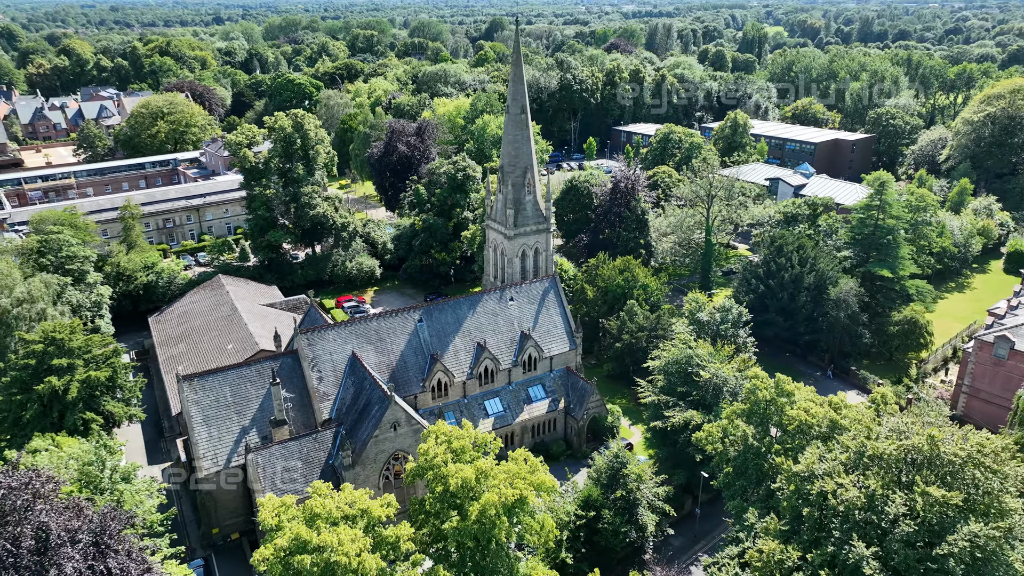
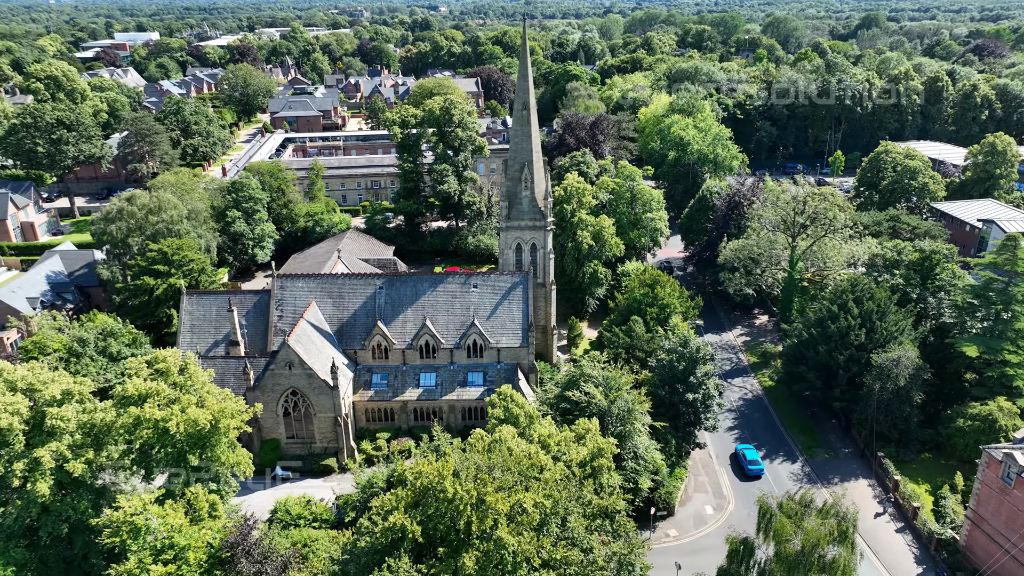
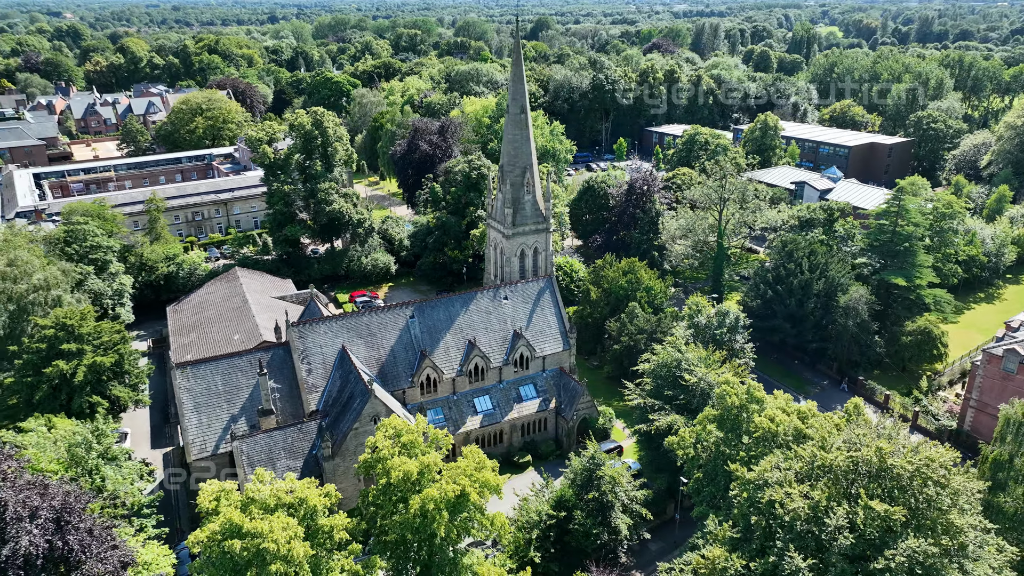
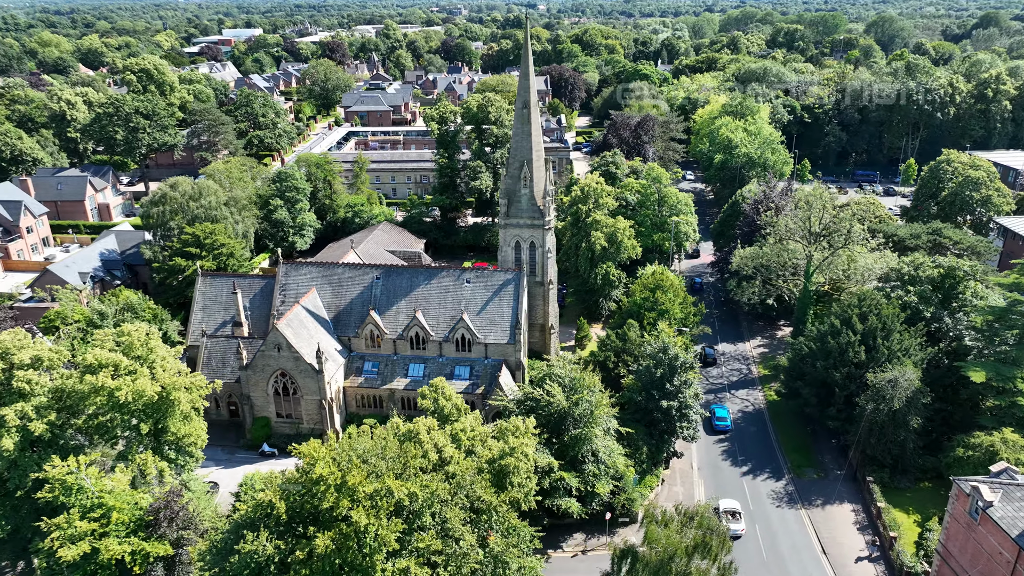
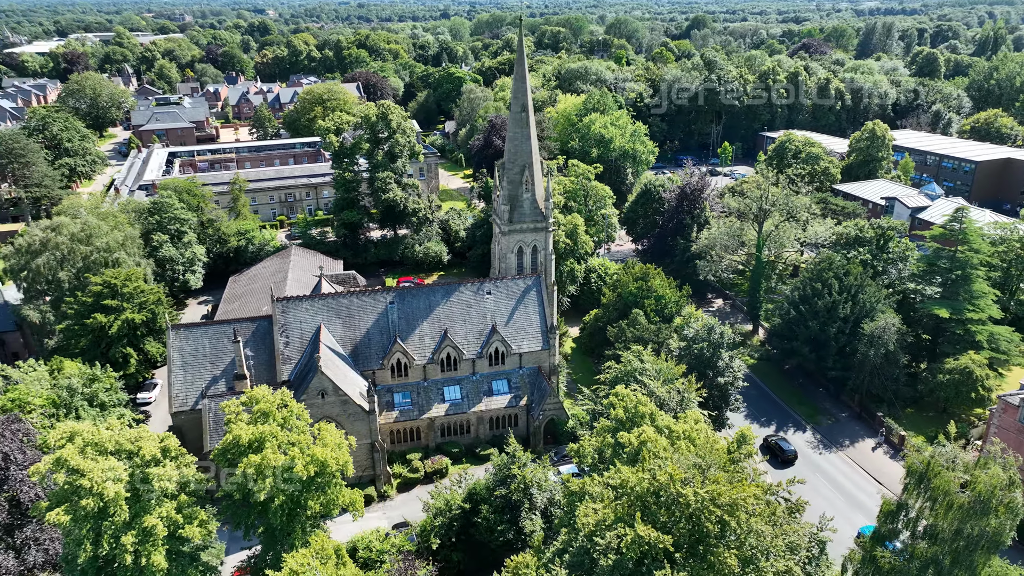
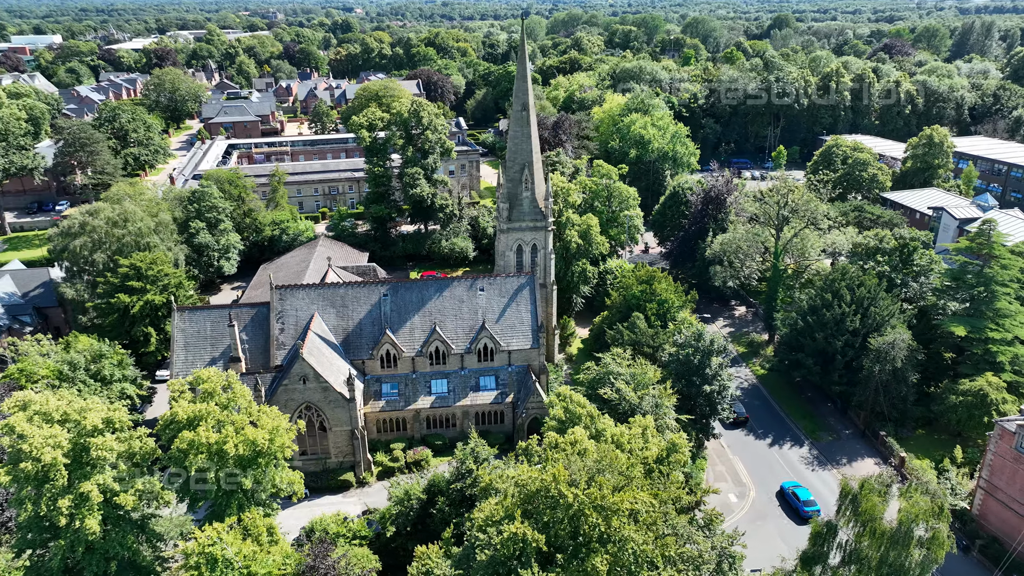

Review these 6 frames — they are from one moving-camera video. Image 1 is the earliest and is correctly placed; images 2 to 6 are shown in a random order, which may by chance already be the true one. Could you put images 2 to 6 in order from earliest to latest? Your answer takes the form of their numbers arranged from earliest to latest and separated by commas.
3, 5, 6, 2, 4
